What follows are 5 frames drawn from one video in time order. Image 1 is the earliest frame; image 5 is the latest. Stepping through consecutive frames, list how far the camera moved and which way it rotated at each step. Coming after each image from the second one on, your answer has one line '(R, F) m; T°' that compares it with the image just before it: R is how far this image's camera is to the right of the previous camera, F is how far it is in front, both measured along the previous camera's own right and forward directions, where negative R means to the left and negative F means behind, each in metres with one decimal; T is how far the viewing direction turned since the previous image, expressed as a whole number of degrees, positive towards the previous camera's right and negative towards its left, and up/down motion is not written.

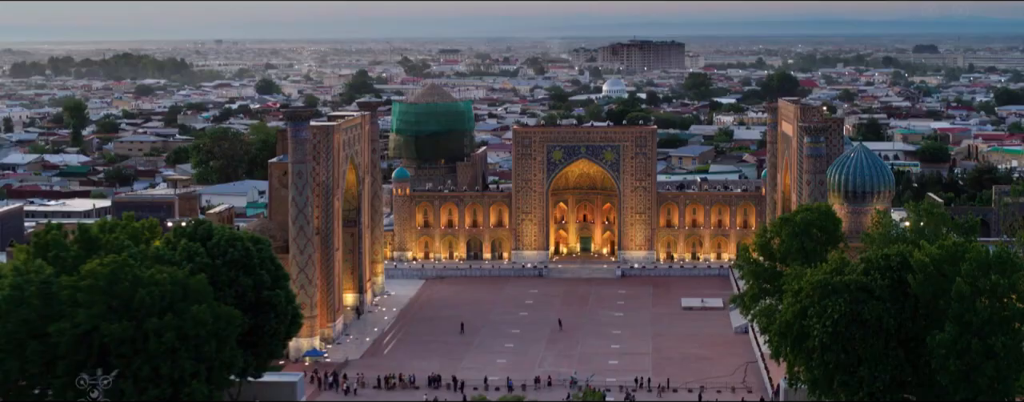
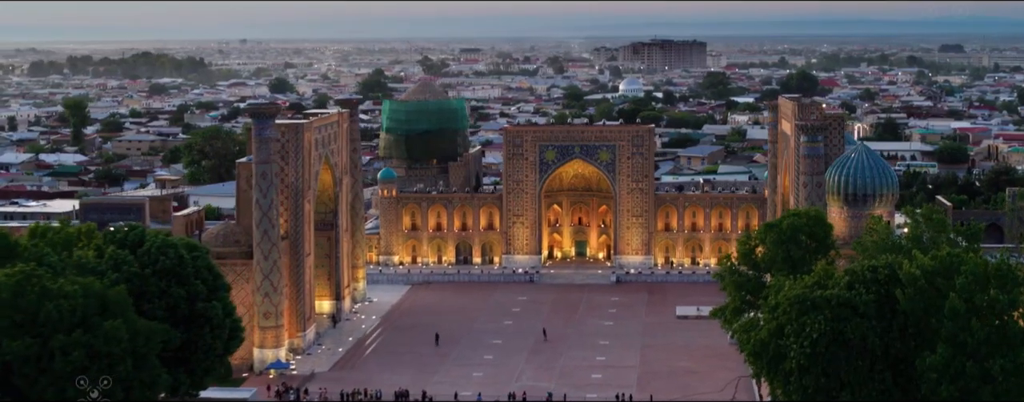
(+0.9, +1.7) m; -1°
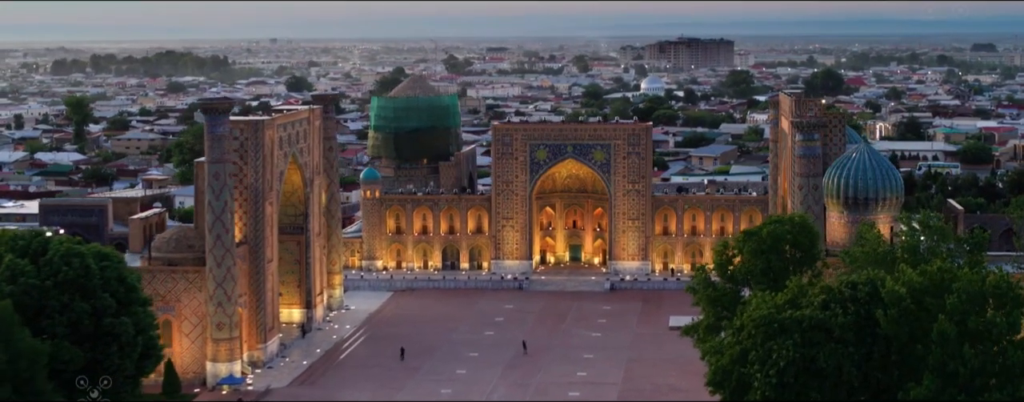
(+1.0, +2.0) m; -1°
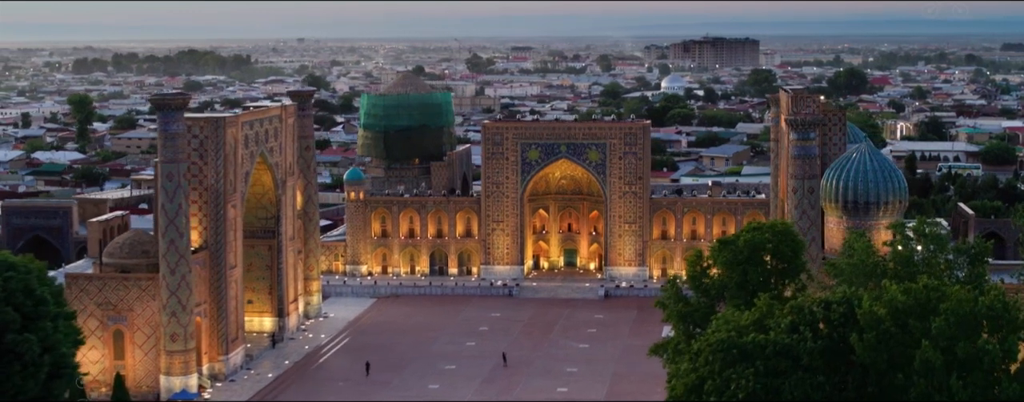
(+0.9, +1.7) m; -1°
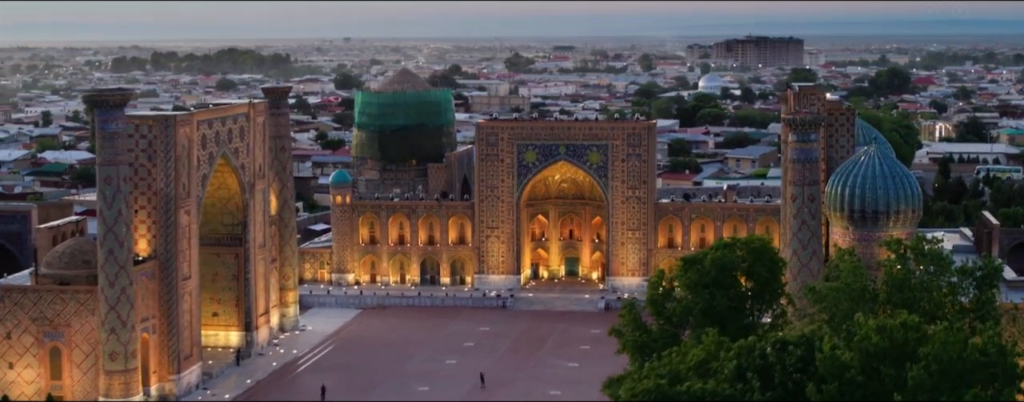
(+1.1, +2.2) m; -2°
